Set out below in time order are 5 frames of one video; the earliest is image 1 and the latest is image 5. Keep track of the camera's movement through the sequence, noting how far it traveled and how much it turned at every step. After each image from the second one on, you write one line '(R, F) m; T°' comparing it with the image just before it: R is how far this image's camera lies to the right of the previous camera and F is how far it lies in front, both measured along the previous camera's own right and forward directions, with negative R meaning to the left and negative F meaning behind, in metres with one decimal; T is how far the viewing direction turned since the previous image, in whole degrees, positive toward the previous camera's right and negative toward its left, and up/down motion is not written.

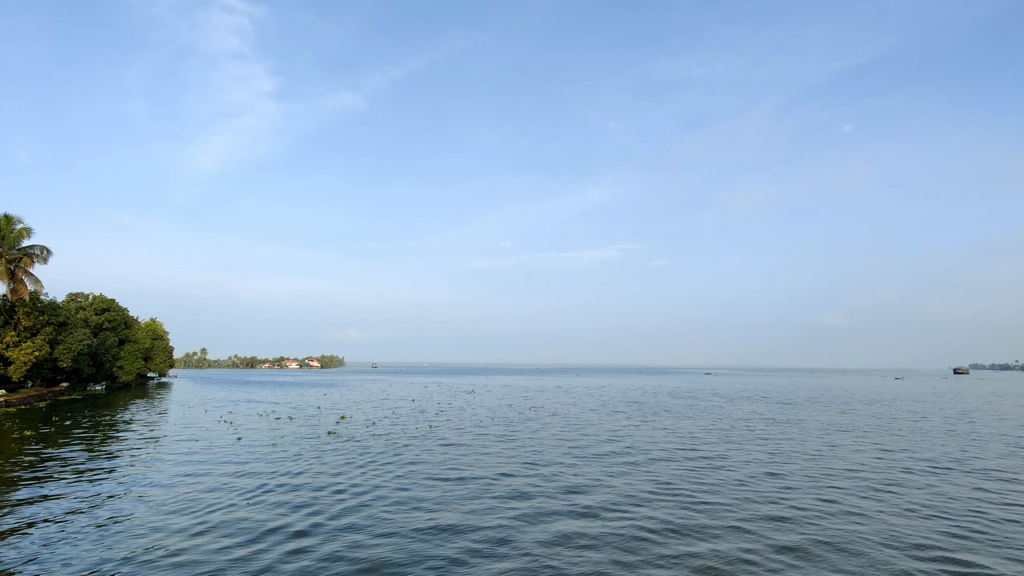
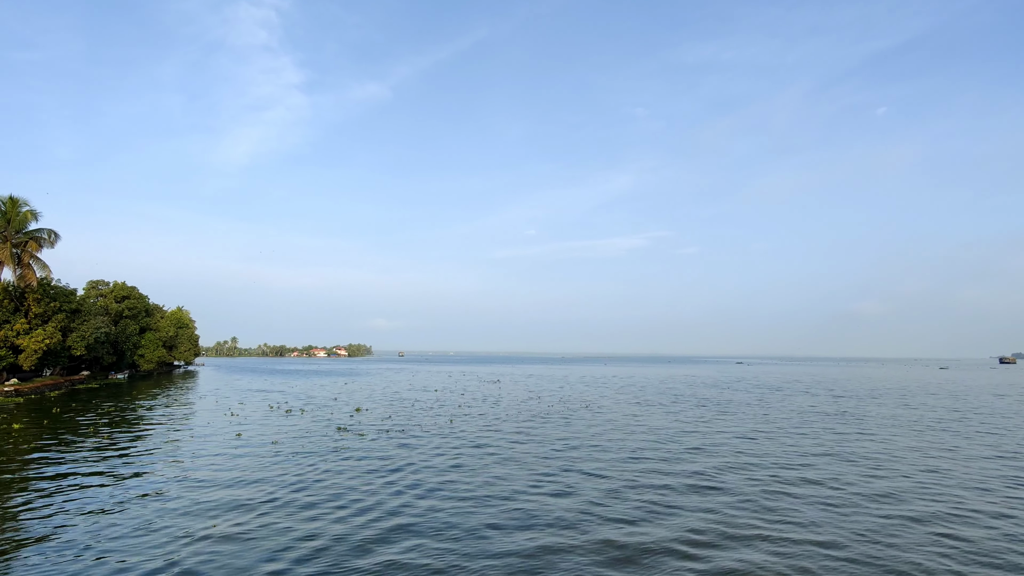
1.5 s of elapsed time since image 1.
(0.0, +1.8) m; -3°
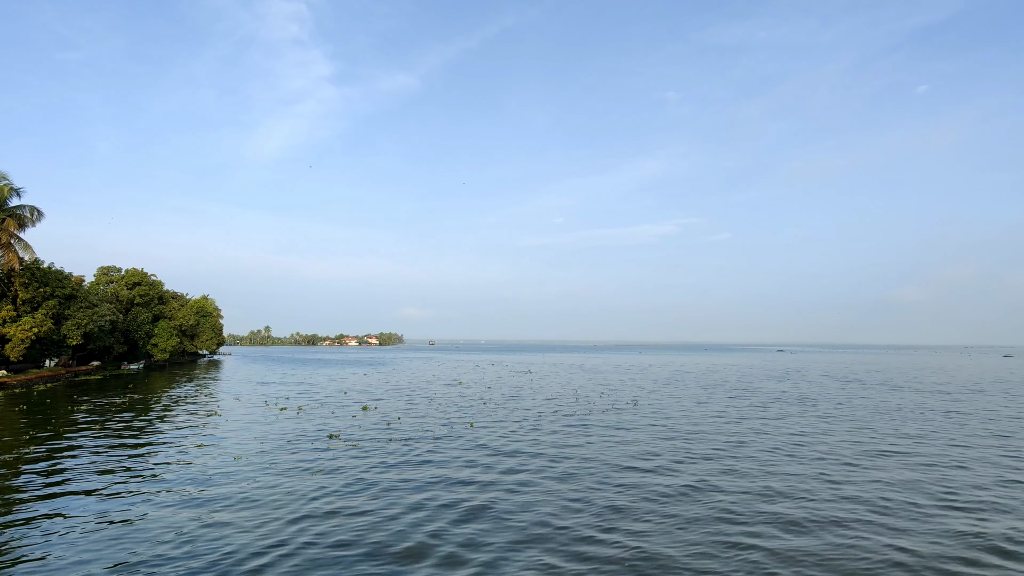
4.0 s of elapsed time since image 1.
(-0.1, +3.2) m; -3°
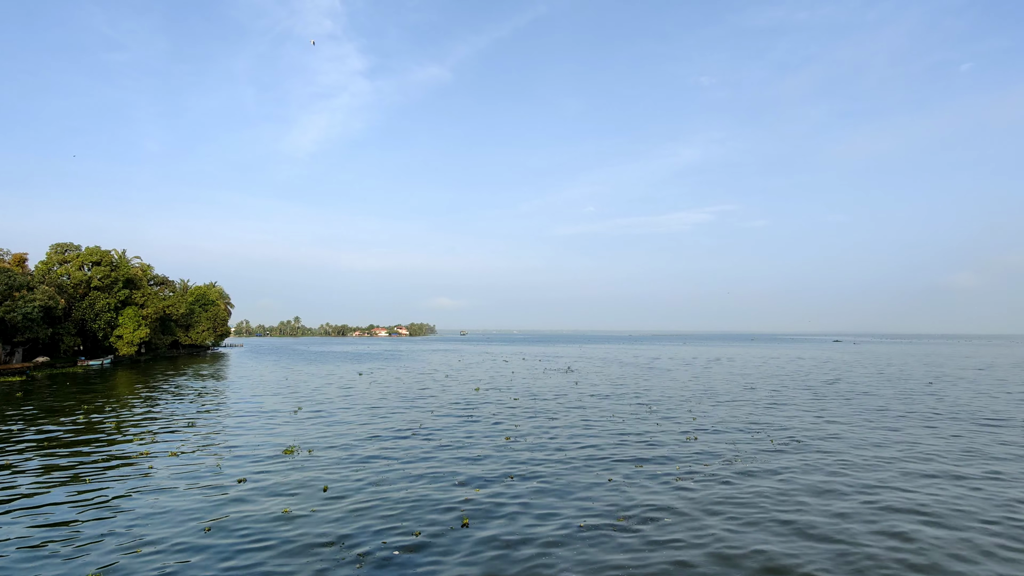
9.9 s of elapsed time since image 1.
(-0.1, +7.3) m; -3°
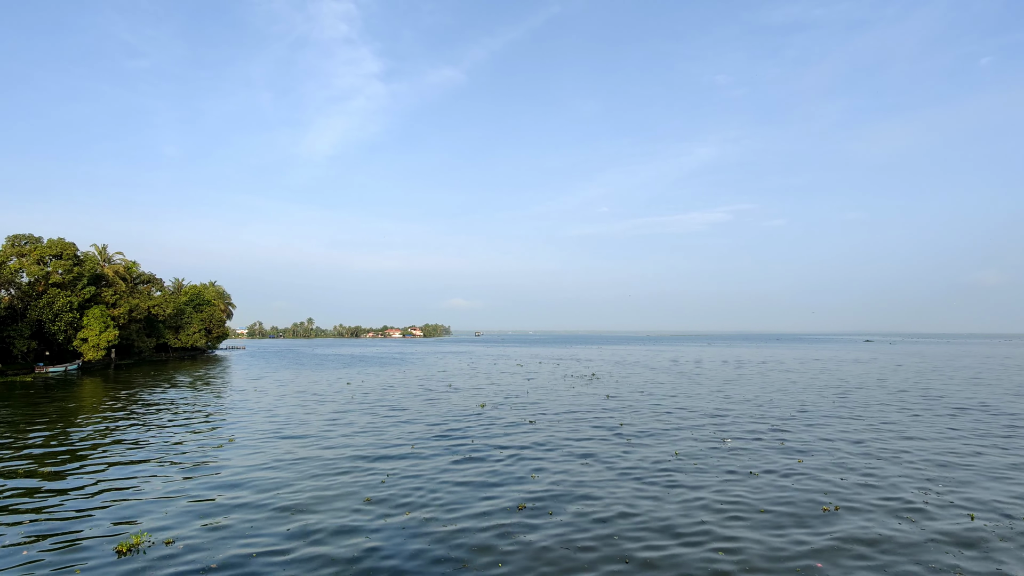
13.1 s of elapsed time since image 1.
(0.0, +4.1) m; -2°
